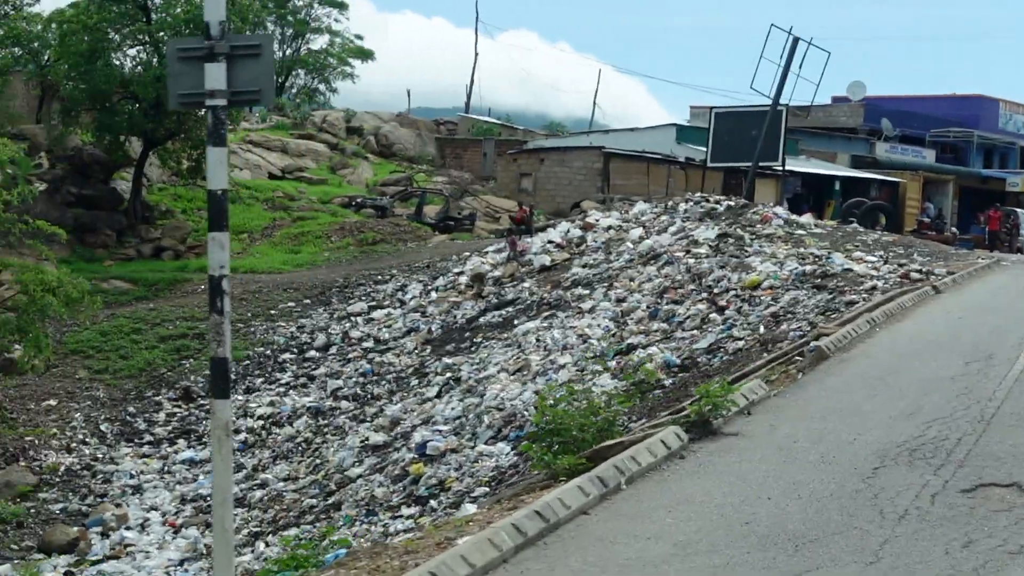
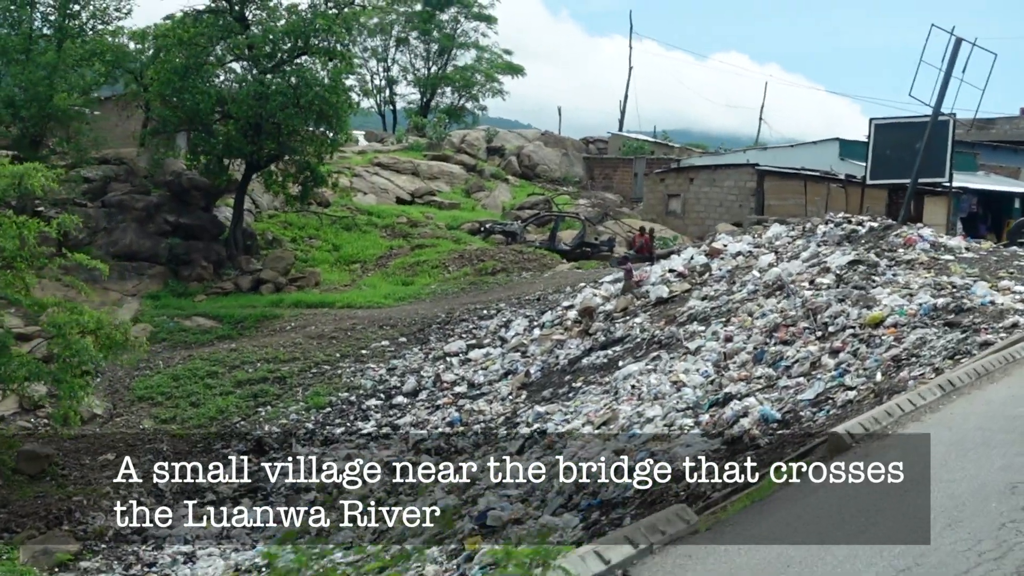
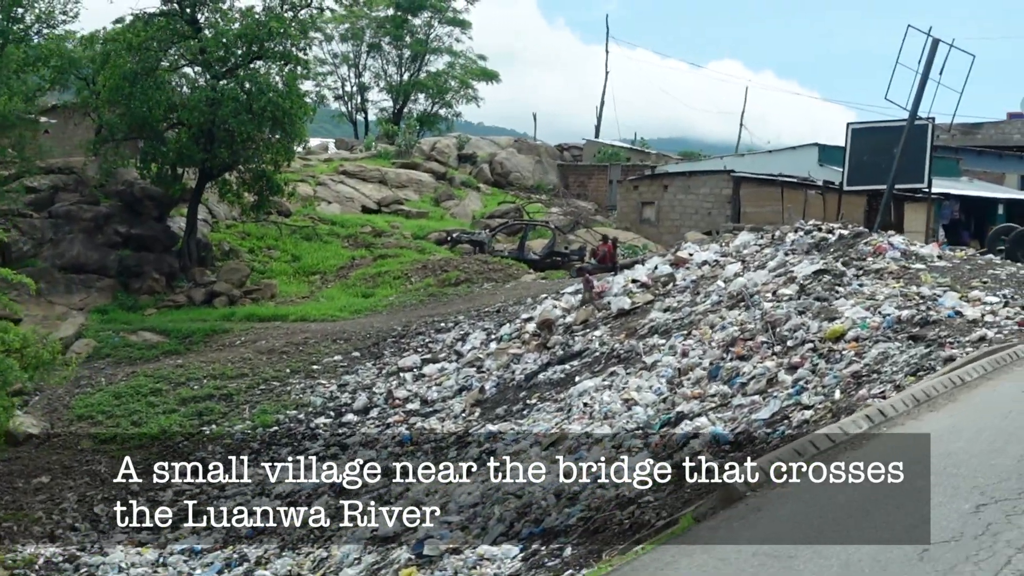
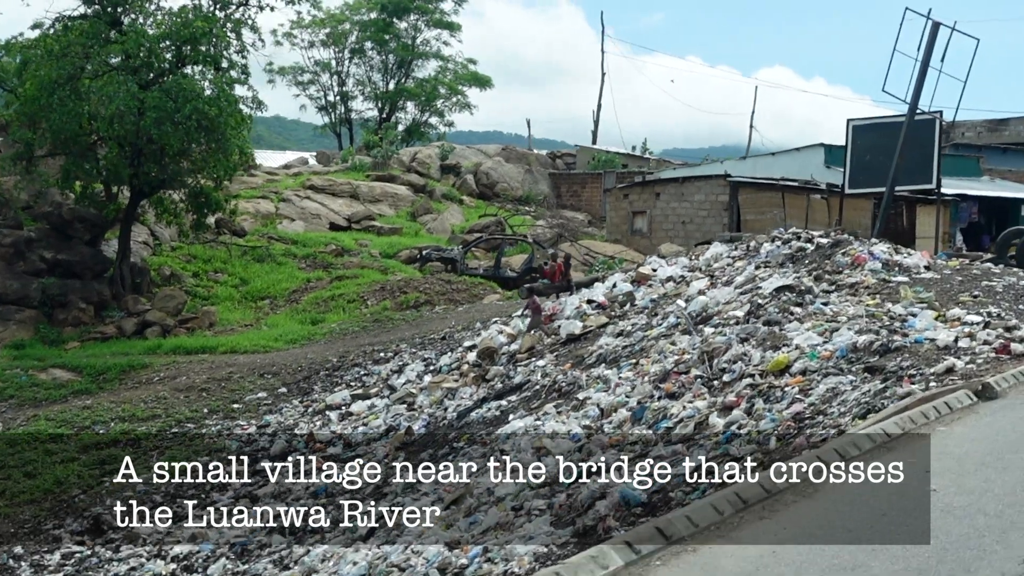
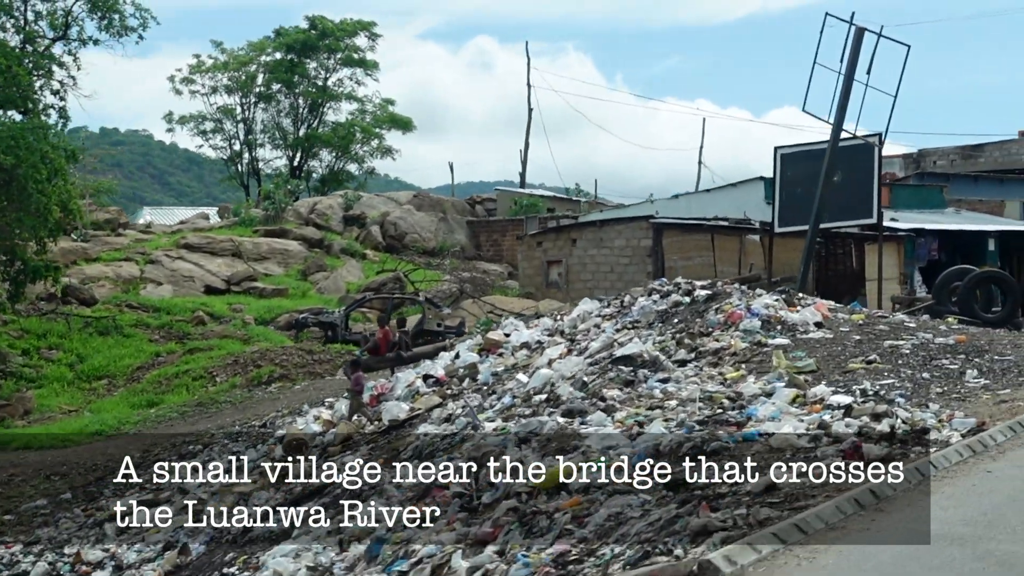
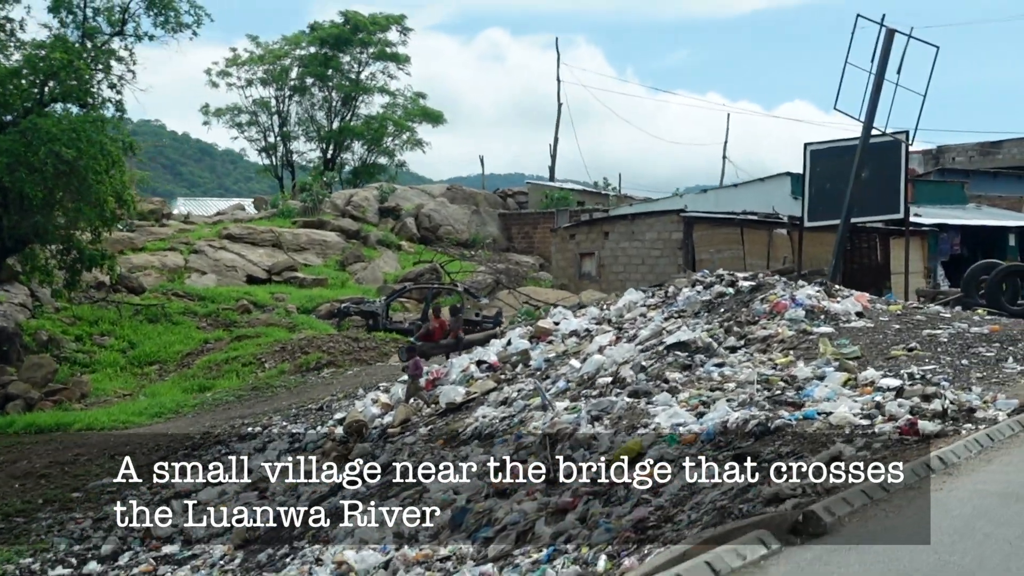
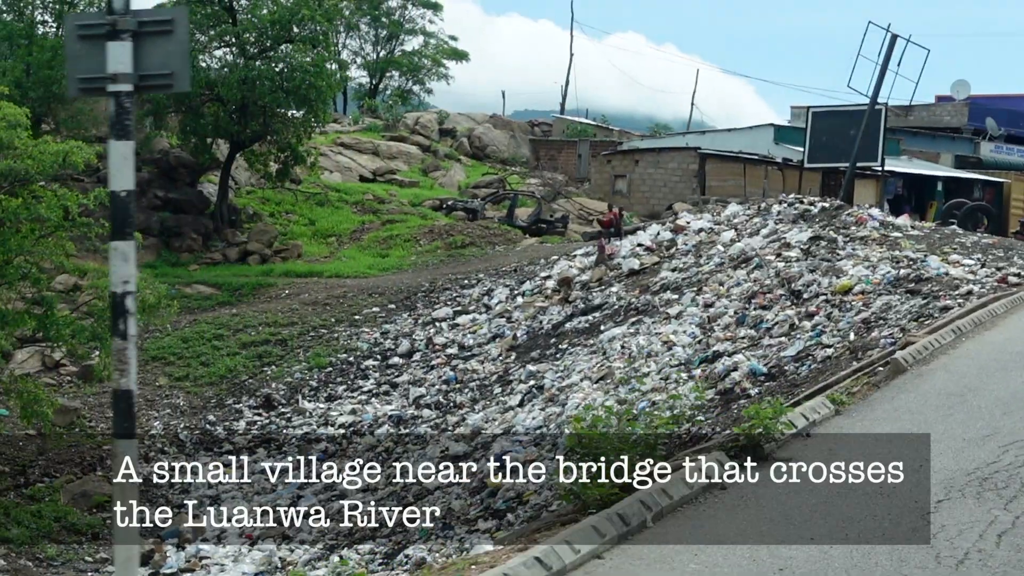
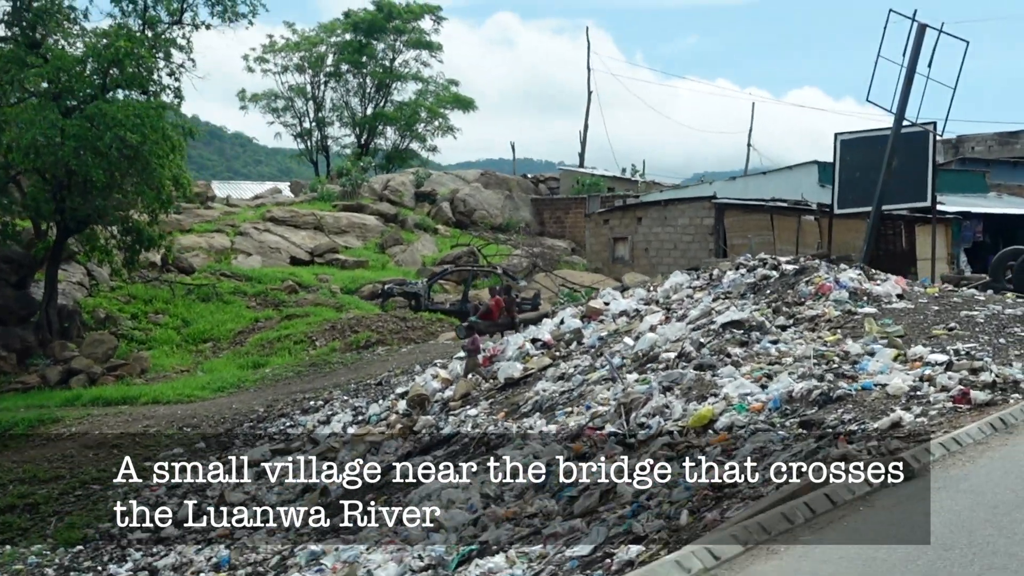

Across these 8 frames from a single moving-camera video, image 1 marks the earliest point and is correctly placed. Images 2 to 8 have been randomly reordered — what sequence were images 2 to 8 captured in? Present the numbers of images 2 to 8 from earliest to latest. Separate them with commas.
7, 2, 3, 4, 8, 6, 5
